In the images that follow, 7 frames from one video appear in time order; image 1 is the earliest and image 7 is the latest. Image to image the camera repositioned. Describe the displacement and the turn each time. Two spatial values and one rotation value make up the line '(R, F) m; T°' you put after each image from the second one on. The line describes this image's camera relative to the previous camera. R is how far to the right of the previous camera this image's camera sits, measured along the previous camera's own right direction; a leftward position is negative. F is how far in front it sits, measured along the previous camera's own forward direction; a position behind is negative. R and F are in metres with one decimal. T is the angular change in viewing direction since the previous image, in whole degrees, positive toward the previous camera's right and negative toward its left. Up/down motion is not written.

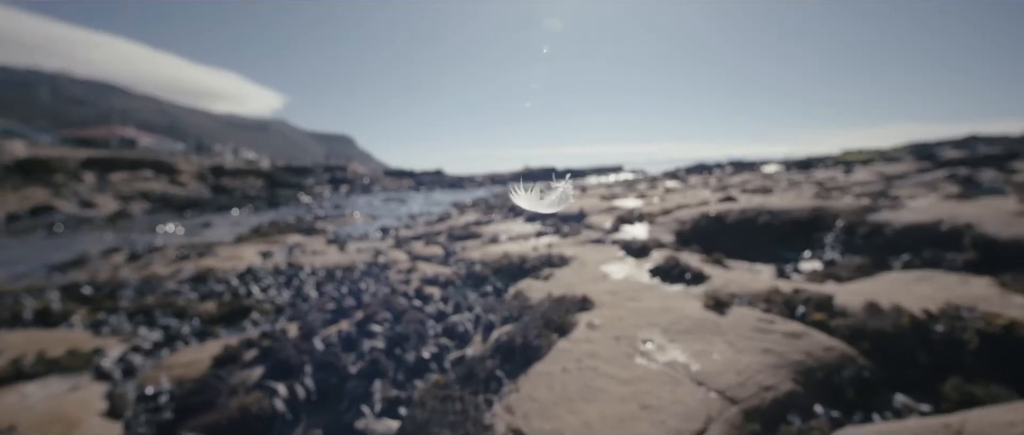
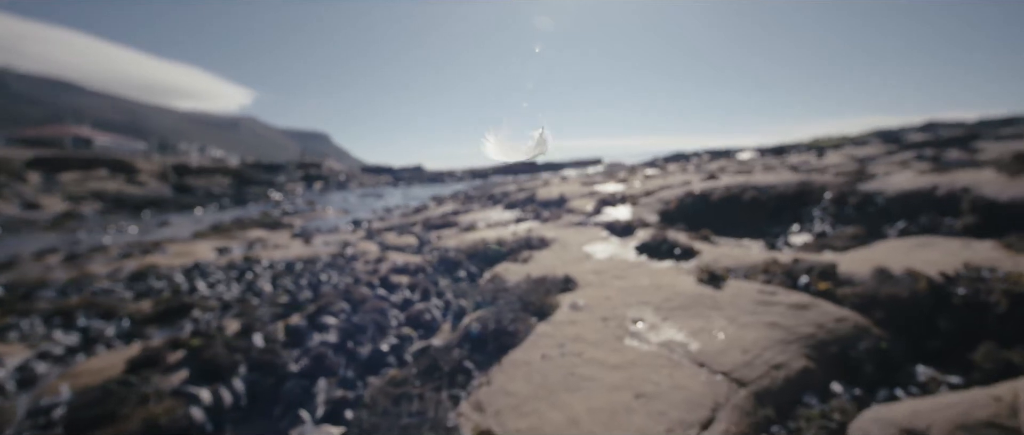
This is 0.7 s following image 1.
(+0.3, +1.3) m; +3°
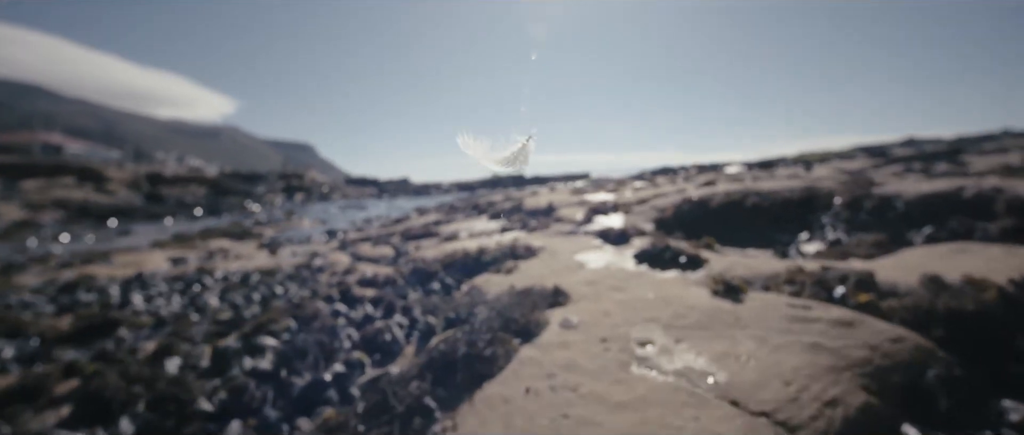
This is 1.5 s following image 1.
(+0.2, +1.5) m; +2°
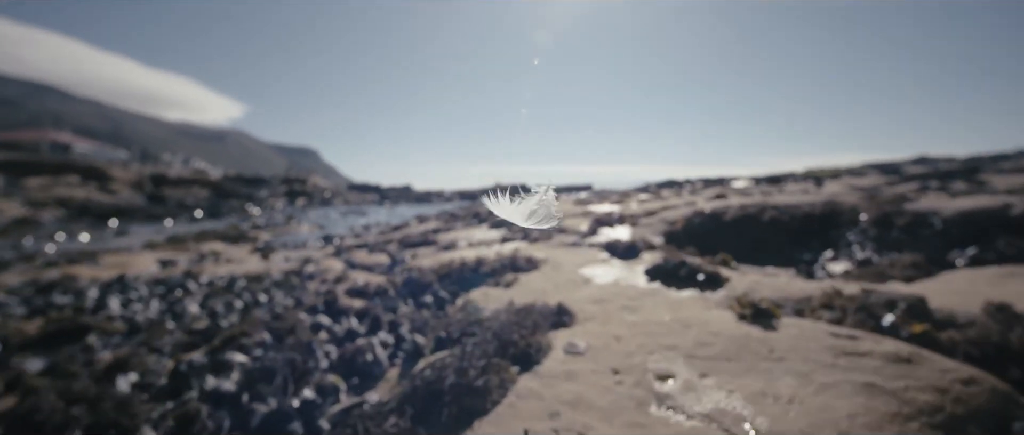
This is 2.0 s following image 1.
(0.0, +0.8) m; 0°
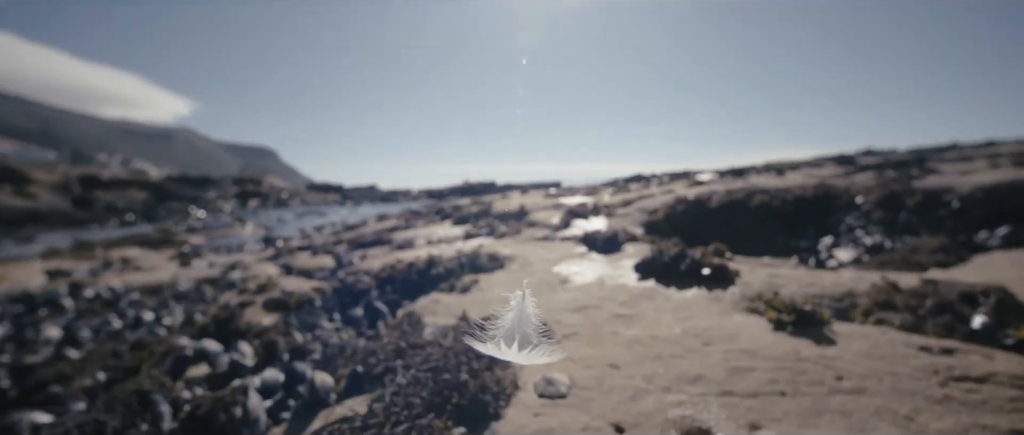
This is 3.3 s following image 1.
(+0.3, +2.1) m; +5°
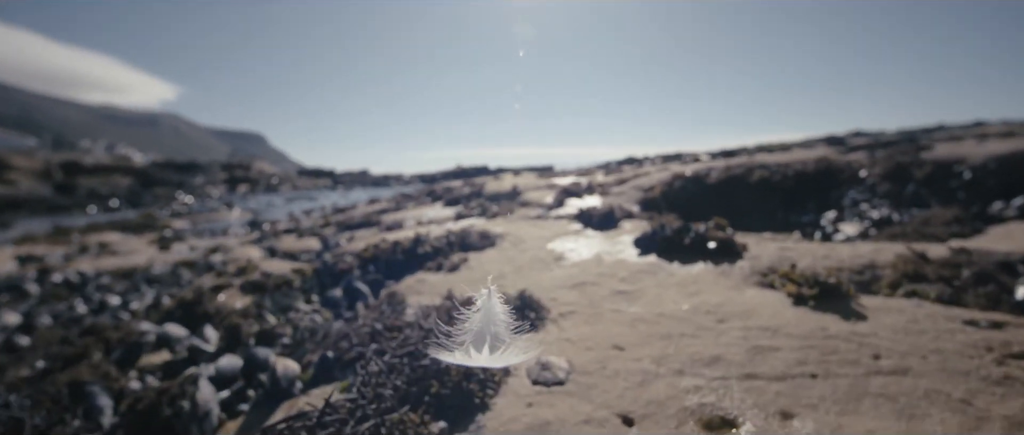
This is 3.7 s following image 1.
(+0.1, +0.6) m; +1°
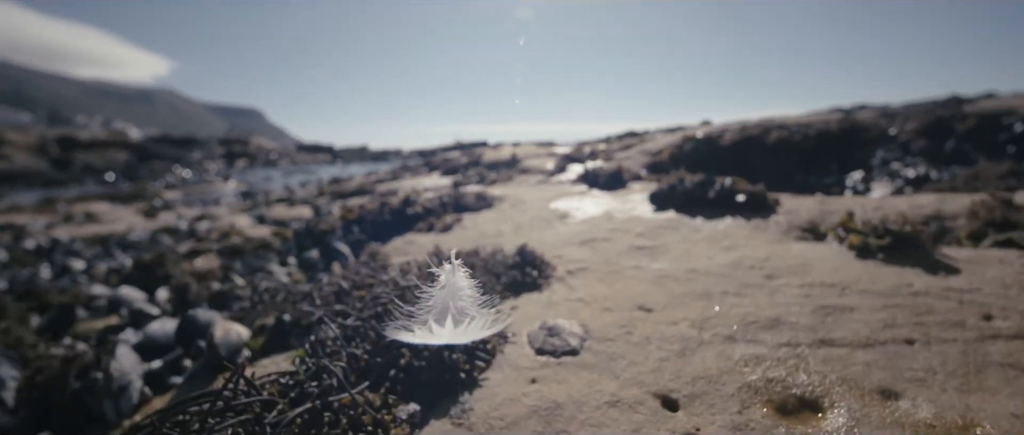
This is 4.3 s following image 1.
(0.0, +0.9) m; 0°
